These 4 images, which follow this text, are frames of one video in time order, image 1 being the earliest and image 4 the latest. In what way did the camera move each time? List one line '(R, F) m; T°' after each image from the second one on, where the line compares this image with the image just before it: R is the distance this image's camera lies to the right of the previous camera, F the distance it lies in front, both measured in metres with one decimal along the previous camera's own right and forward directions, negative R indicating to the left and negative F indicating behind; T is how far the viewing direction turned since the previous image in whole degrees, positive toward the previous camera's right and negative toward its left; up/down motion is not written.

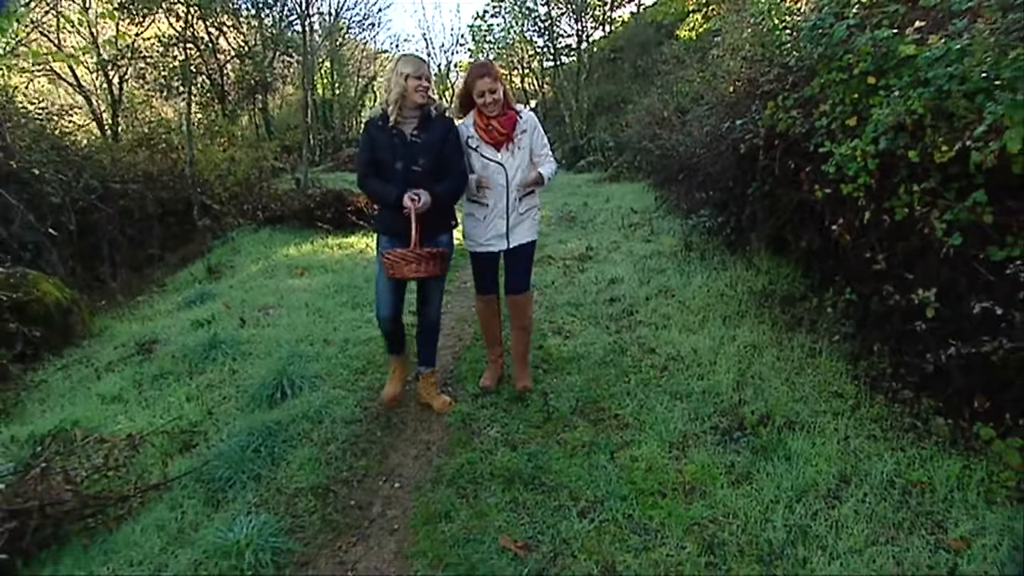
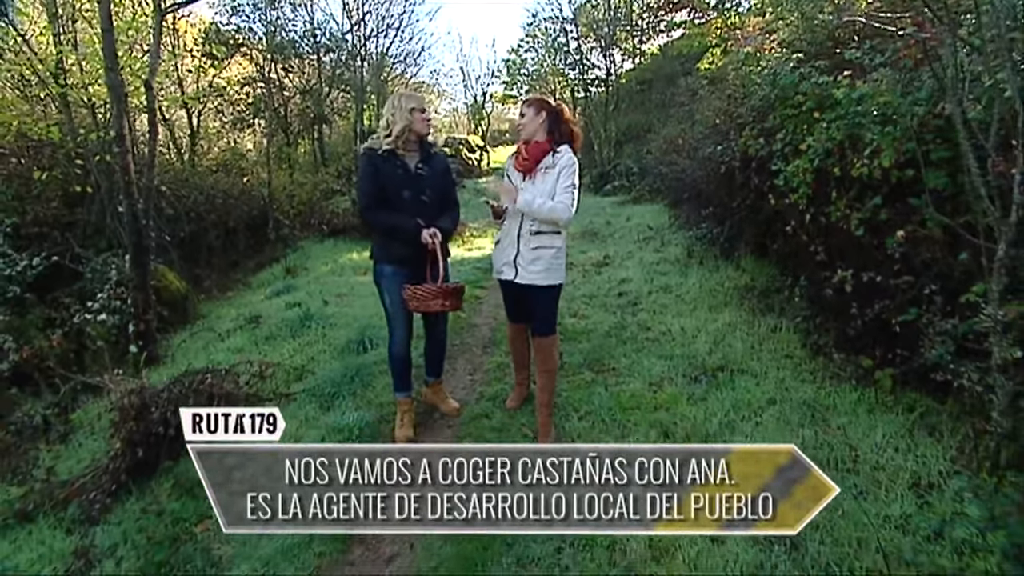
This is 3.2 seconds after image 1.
(+0.1, -1.4) m; -3°
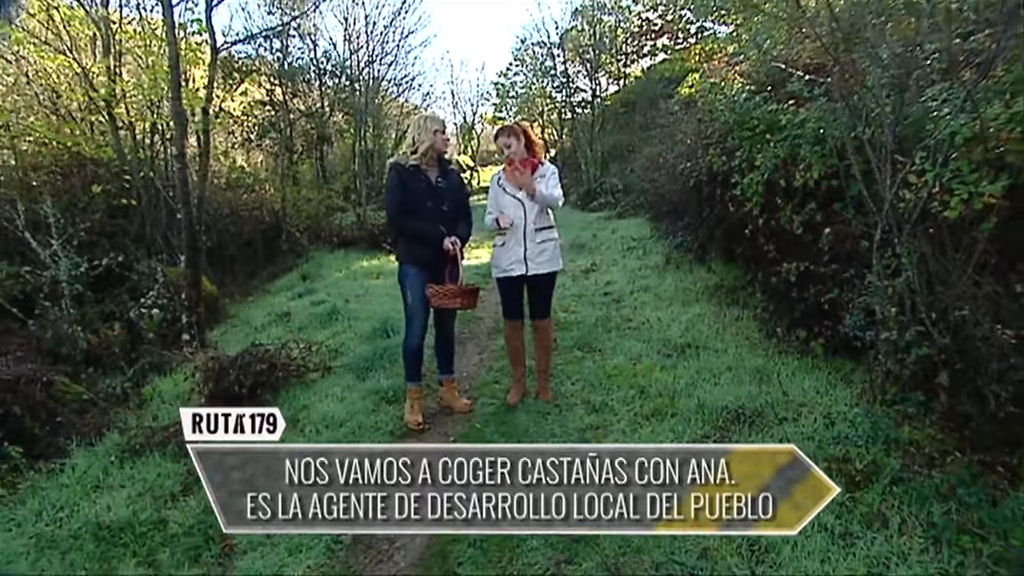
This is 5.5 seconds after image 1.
(-0.1, -1.0) m; +1°
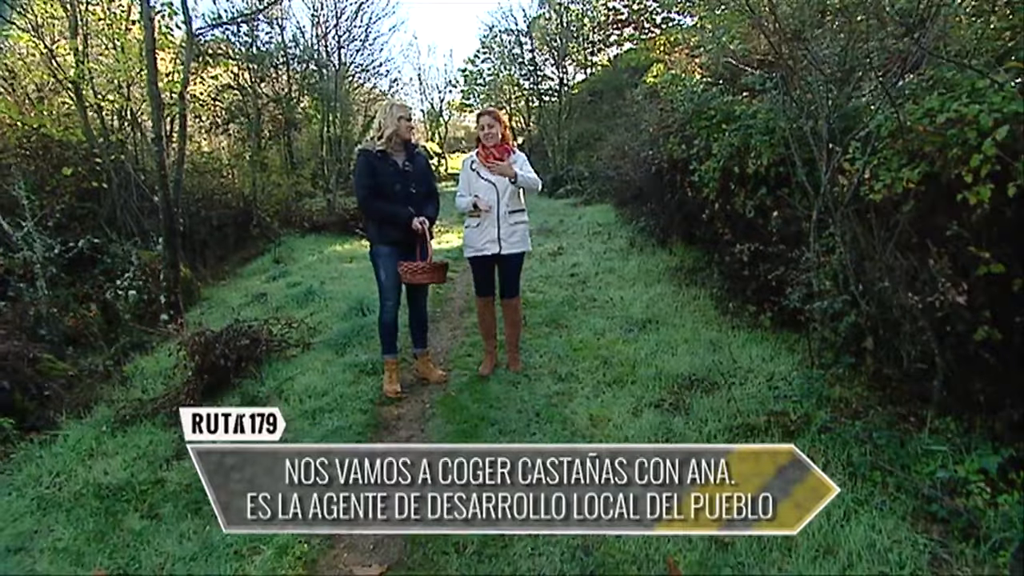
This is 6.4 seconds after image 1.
(0.0, -0.3) m; +3°
